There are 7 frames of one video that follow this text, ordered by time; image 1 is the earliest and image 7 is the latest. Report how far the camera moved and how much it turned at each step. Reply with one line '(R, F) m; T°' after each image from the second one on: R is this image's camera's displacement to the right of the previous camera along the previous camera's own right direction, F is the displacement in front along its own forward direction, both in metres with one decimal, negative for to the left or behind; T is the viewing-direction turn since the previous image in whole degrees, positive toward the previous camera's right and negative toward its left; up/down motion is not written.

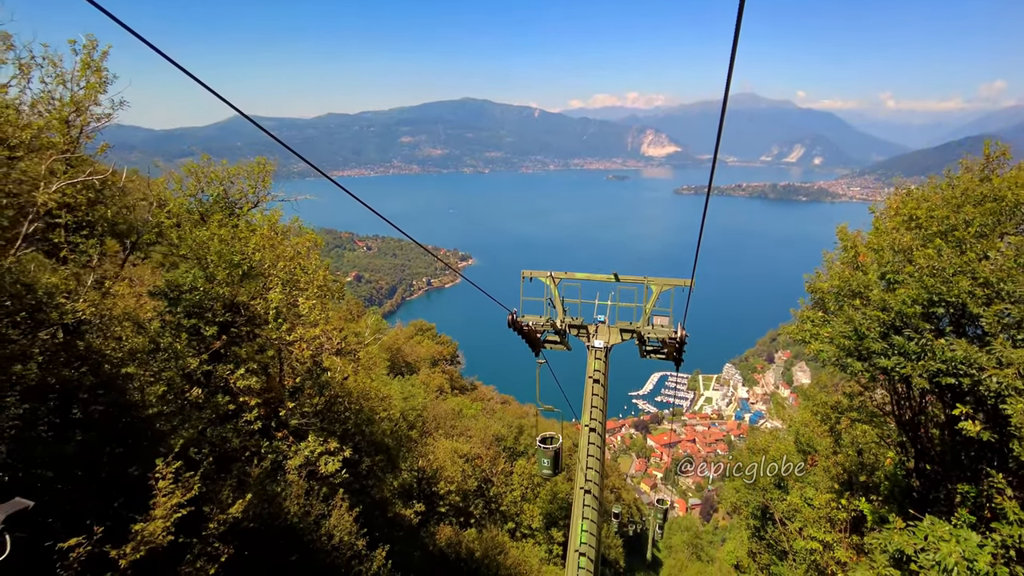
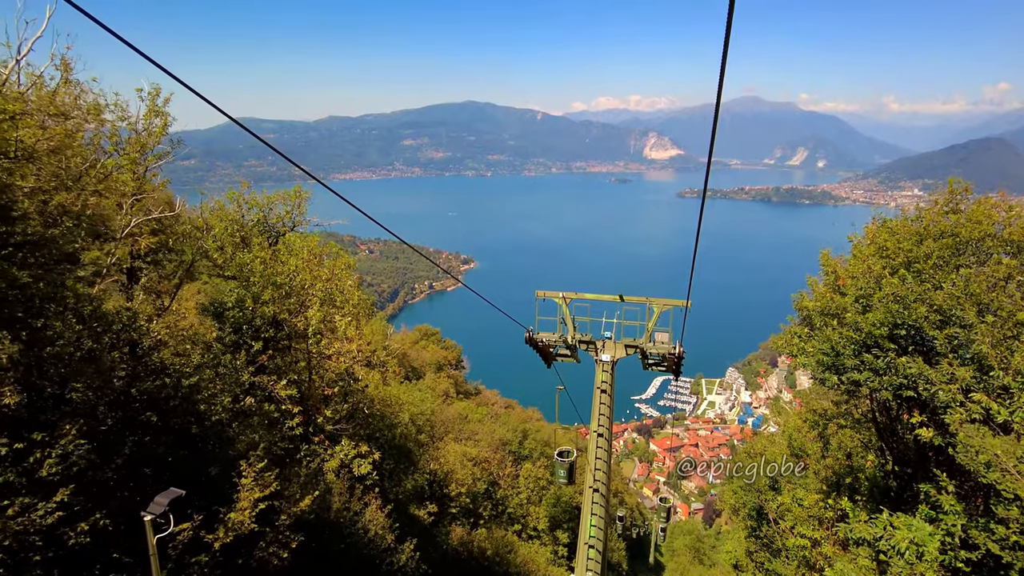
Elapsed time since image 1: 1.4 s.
(-0.3, -0.8) m; 0°
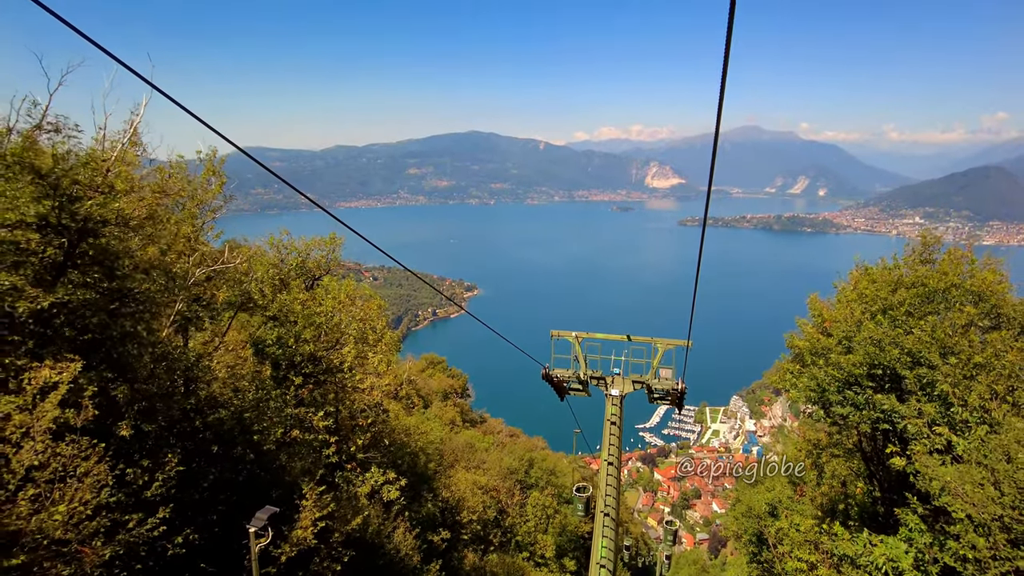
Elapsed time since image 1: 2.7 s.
(-0.3, -0.9) m; 0°
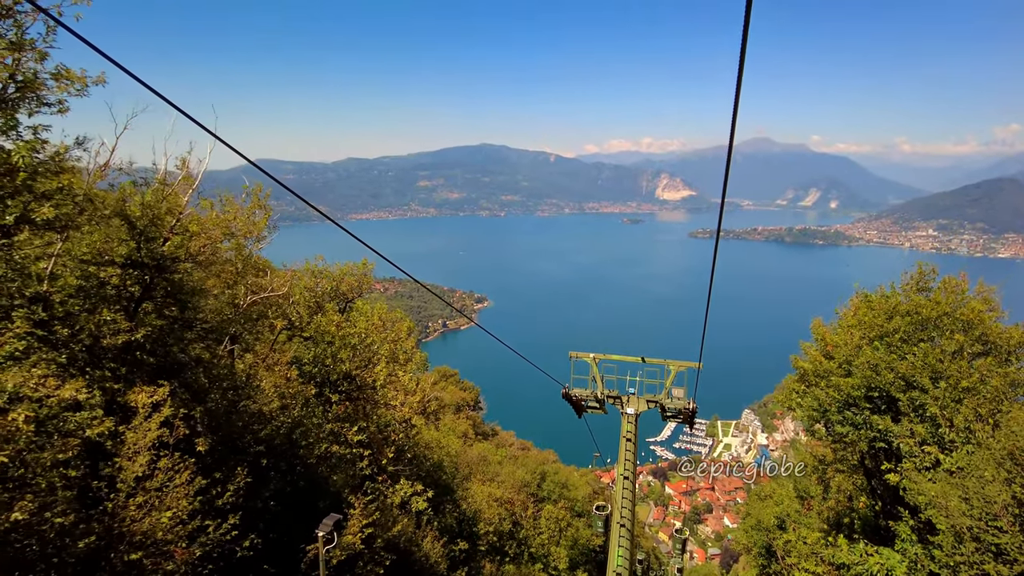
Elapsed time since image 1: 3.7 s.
(-0.2, -0.7) m; -1°
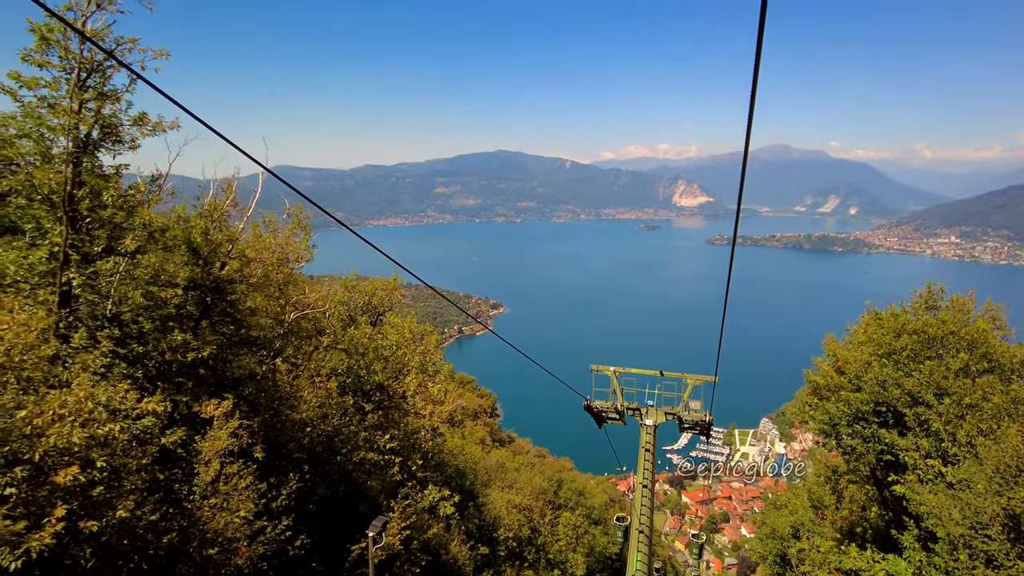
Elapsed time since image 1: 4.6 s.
(-0.2, -0.6) m; -2°
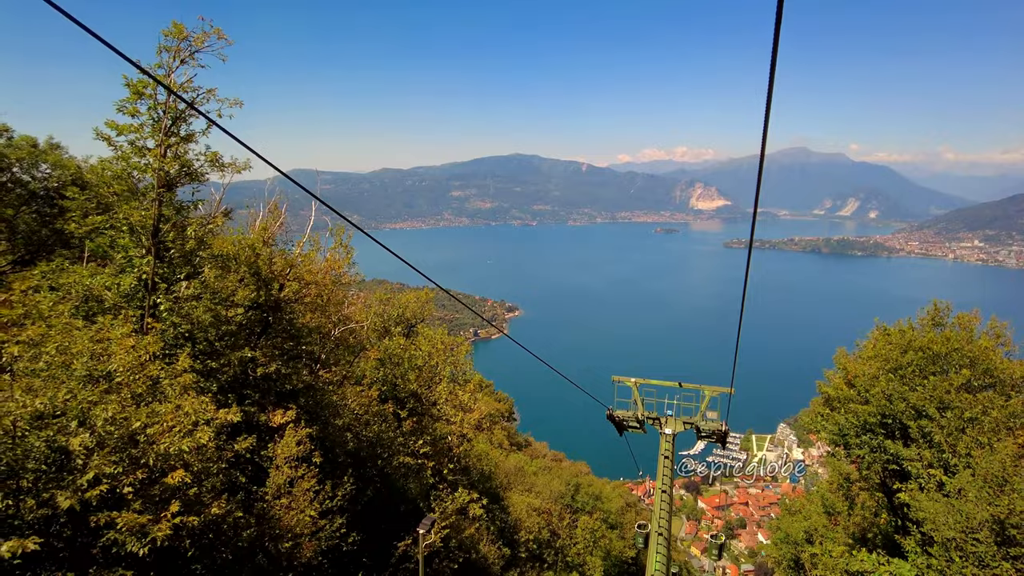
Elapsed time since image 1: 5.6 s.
(-0.2, -0.7) m; -2°
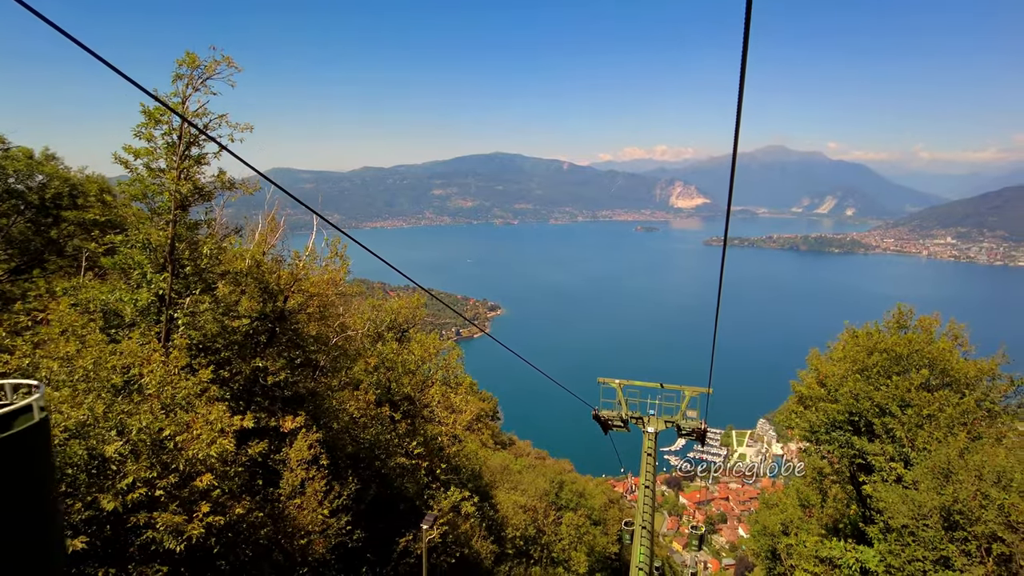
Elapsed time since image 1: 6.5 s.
(-0.2, -0.4) m; +2°
